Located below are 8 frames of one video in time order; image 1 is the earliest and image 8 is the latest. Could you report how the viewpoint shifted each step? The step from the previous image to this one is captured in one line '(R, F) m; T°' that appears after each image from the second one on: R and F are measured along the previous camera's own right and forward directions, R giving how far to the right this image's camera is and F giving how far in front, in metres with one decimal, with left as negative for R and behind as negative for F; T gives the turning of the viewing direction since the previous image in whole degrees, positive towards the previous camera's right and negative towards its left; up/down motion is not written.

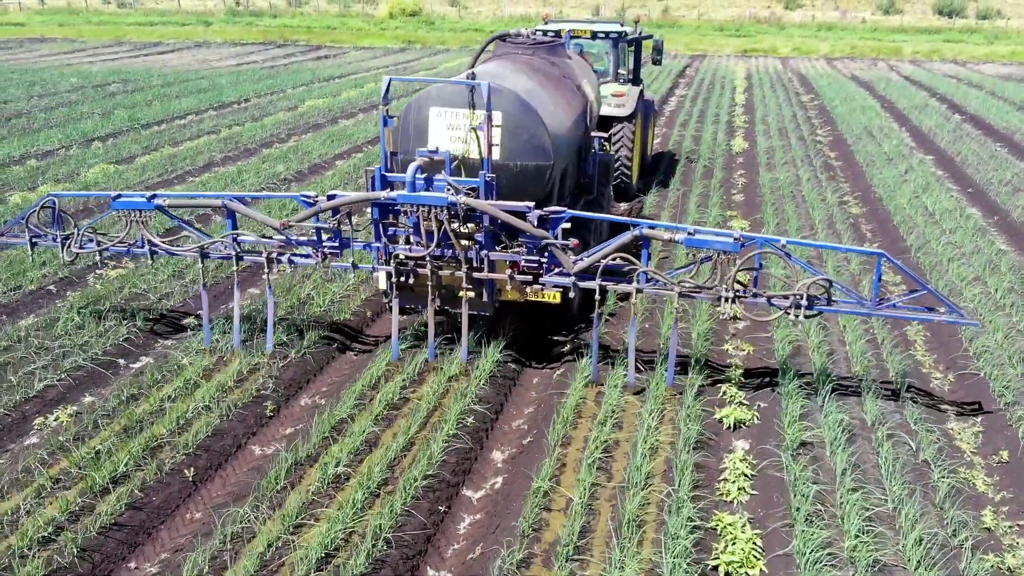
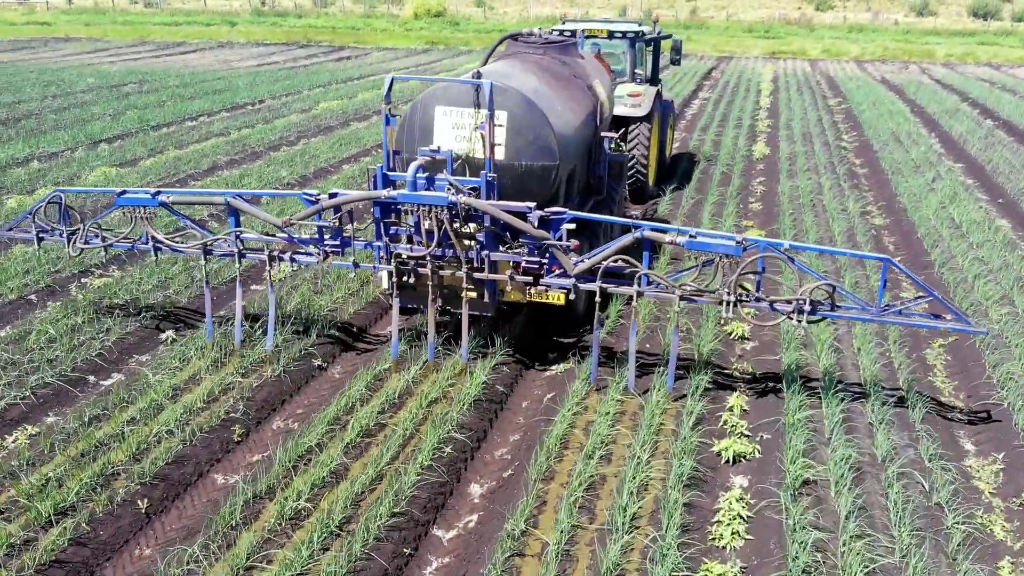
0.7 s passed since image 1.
(+0.2, +0.3) m; -2°
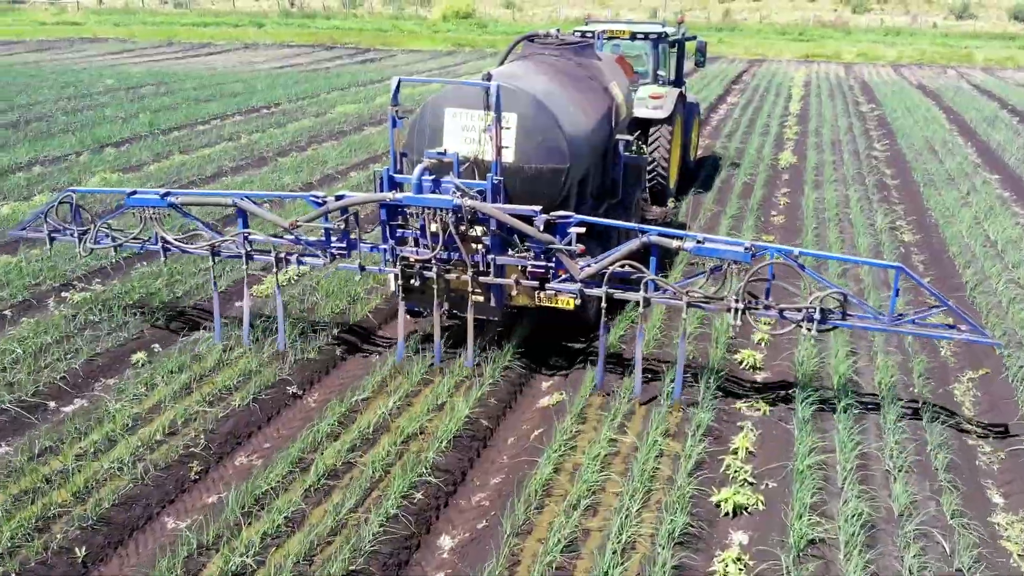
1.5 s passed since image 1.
(+0.2, +0.4) m; -2°
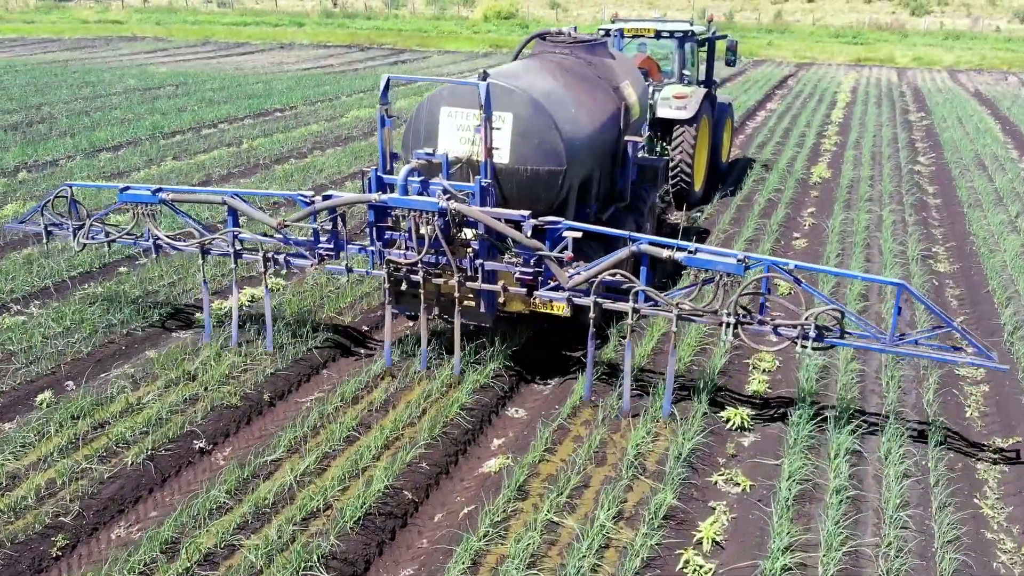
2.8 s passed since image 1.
(+0.5, +0.8) m; -3°
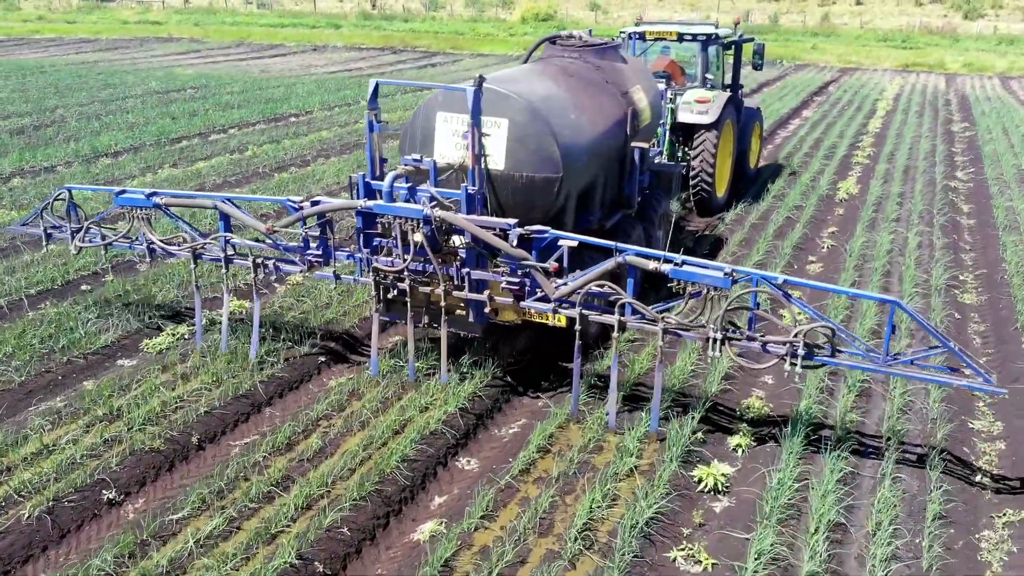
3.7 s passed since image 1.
(+0.4, +0.5) m; -3°
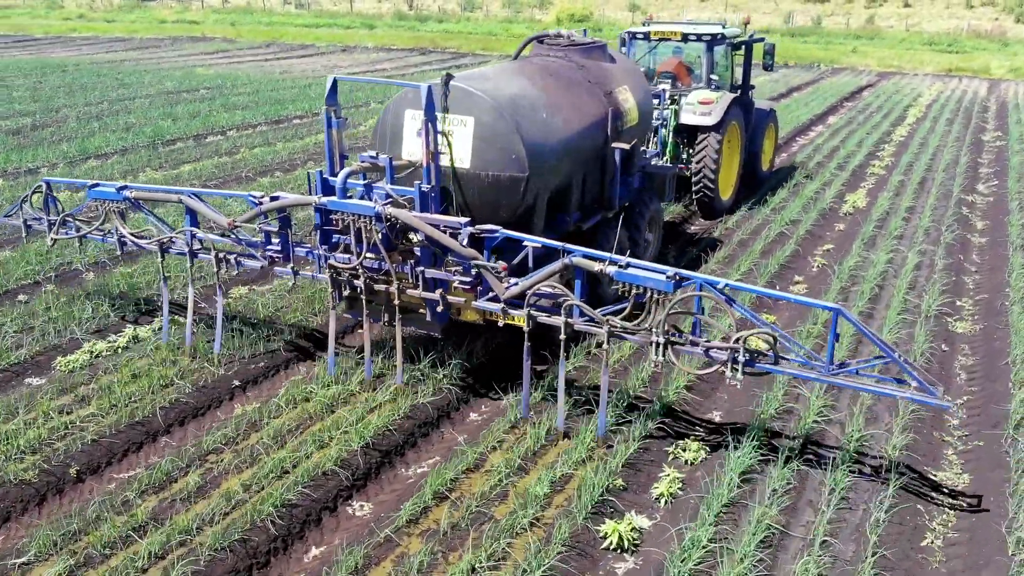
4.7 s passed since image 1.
(+0.6, +0.4) m; -3°
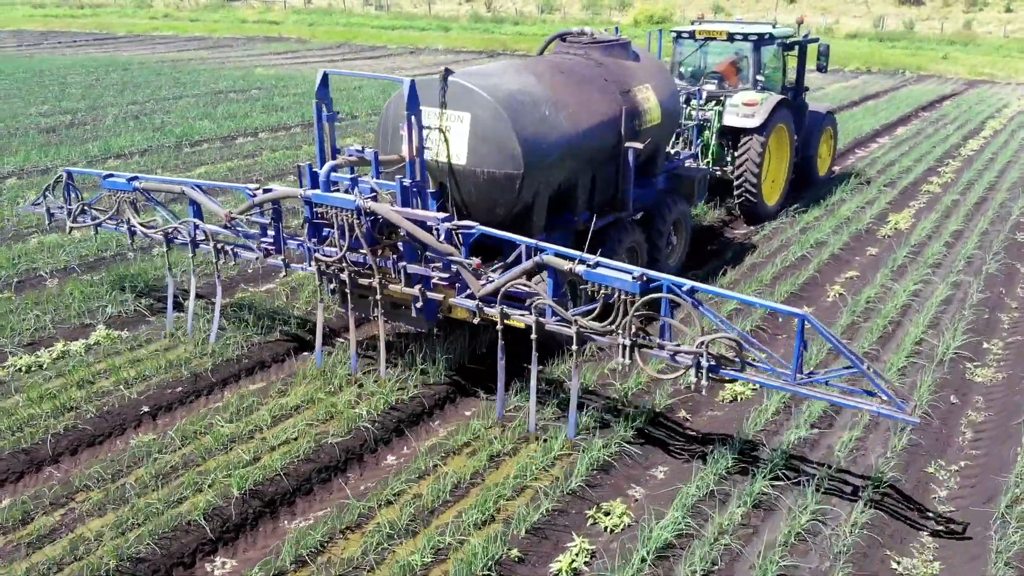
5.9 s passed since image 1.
(+0.8, +0.6) m; -5°
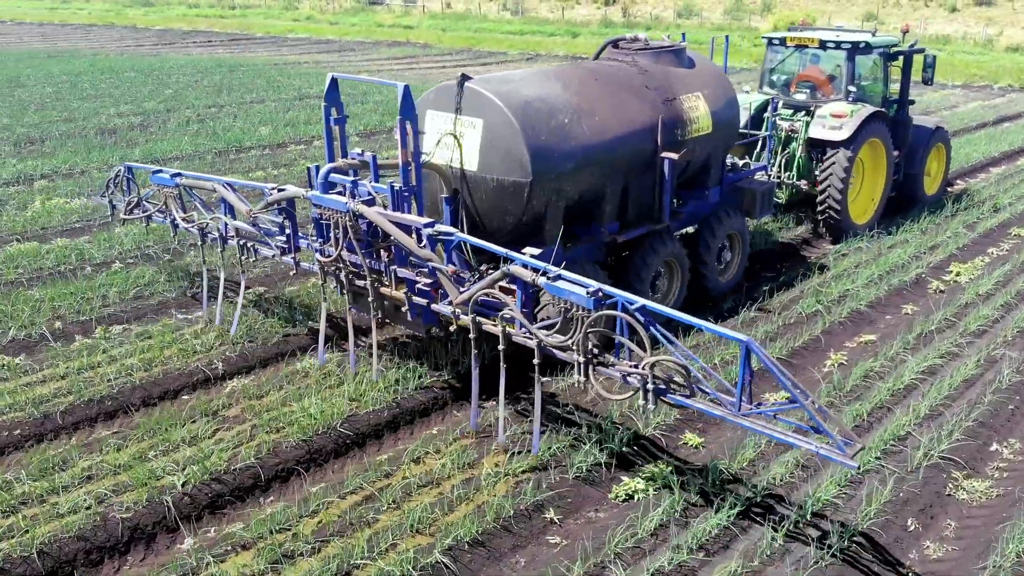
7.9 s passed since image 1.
(+1.2, +0.9) m; -9°
